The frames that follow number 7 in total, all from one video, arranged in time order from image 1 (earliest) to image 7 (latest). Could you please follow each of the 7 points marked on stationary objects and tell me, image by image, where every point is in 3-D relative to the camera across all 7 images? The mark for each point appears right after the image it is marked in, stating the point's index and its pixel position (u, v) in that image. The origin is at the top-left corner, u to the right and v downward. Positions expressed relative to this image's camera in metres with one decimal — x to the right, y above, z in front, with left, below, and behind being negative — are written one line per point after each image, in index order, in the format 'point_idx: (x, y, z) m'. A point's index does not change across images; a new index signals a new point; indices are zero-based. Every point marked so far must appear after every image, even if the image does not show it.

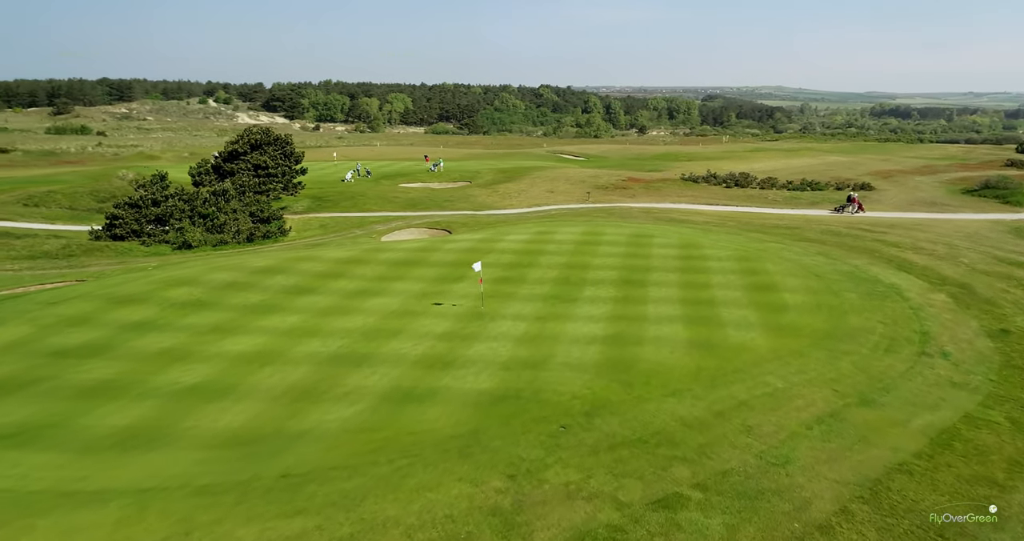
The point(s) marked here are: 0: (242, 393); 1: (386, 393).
0: (-7.4, -3.3, +19.2) m
1: (-3.4, -3.3, +19.0) m
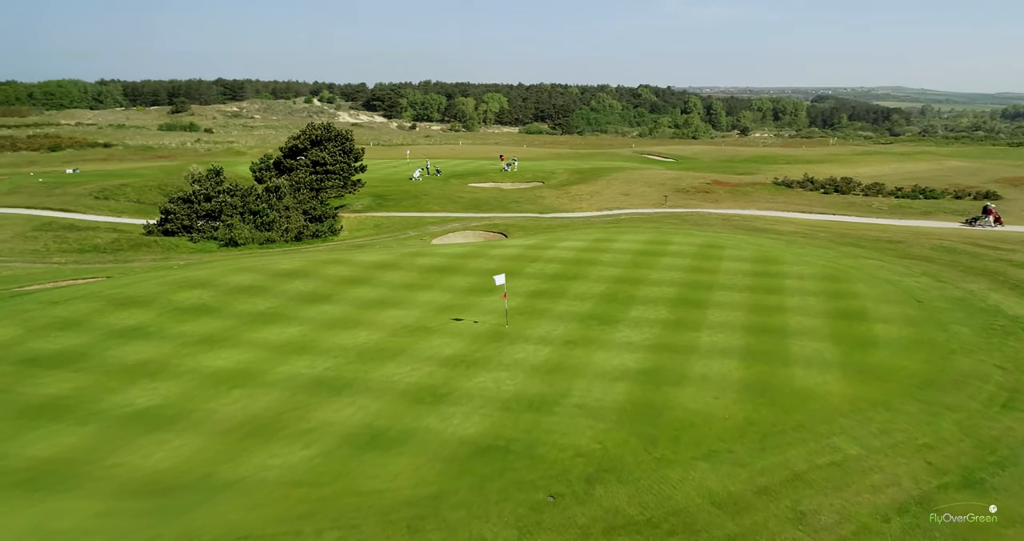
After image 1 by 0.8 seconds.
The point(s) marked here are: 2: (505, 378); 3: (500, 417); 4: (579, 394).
0: (-7.5, -3.5, +16.5) m
1: (-3.6, -3.6, +15.8) m
2: (-0.2, -2.9, +19.2) m
3: (-0.3, -3.4, +16.7) m
4: (+1.7, -3.2, +18.0) m
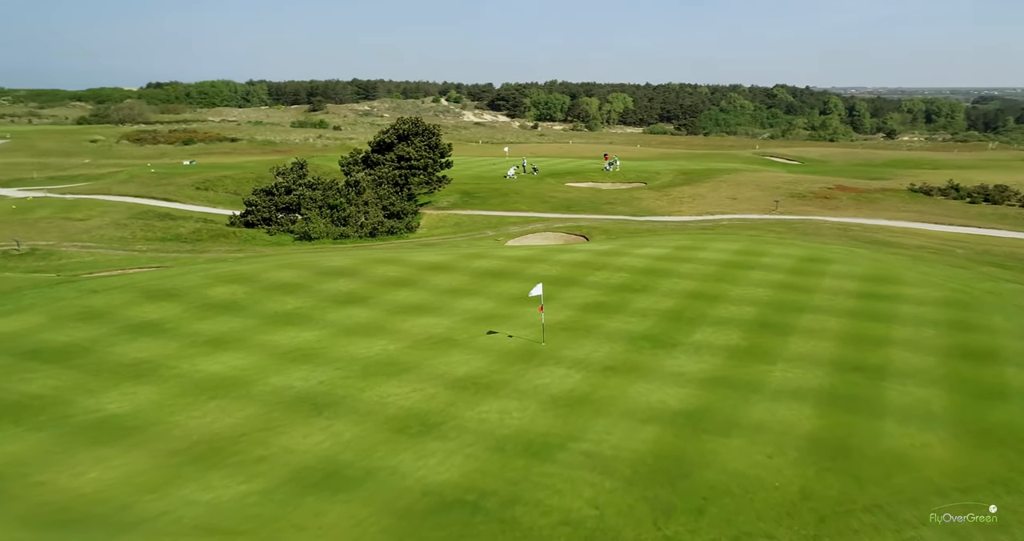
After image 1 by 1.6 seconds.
0: (-7.6, -3.5, +14.8) m
1: (-3.9, -3.7, +13.4) m
2: (0.0, -3.2, +16.2) m
3: (-0.5, -3.7, +13.7) m
4: (+1.7, -3.5, +14.7) m
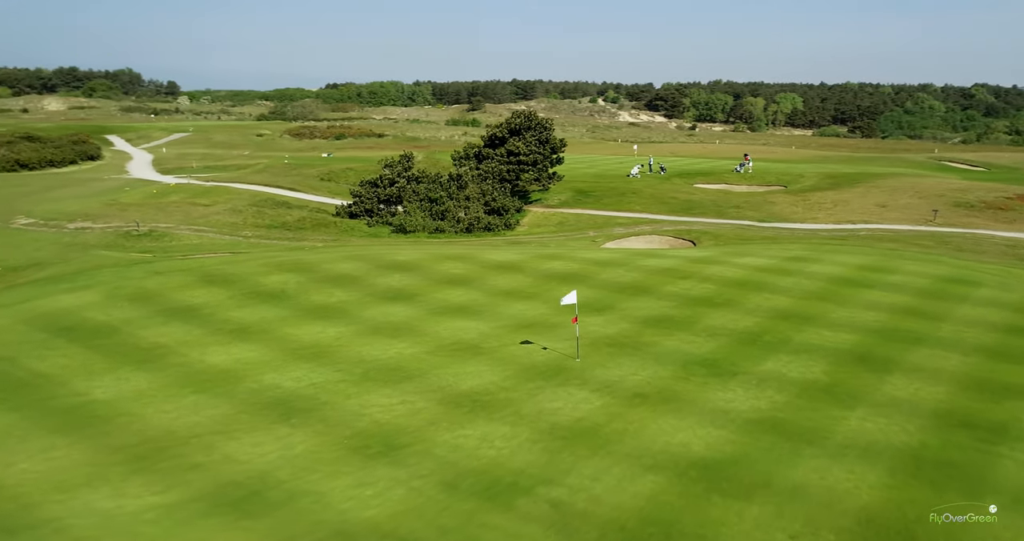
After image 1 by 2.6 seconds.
0: (-8.1, -3.1, +14.1) m
1: (-4.7, -3.6, +11.9) m
2: (-0.3, -3.2, +13.8) m
3: (-1.4, -3.7, +11.5) m
4: (+1.0, -3.6, +12.0) m
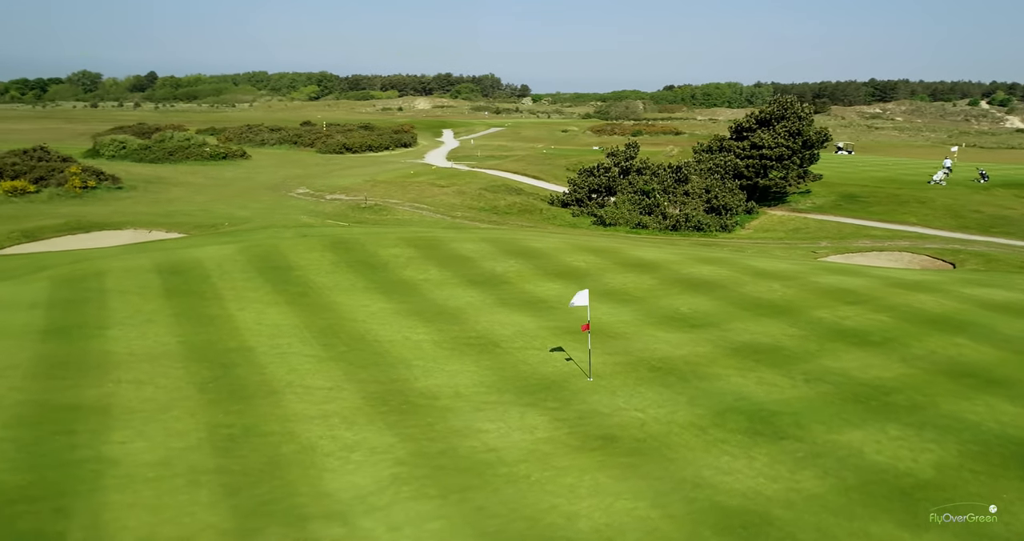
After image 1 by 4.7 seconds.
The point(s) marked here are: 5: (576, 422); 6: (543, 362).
0: (-9.1, -1.8, +14.7) m
1: (-7.1, -2.6, +11.4) m
2: (-2.3, -2.8, +11.1) m
3: (-4.3, -3.0, +9.5) m
4: (-1.9, -3.2, +8.9) m
5: (+1.2, -2.6, +12.4) m
6: (+0.7, -2.0, +15.3) m
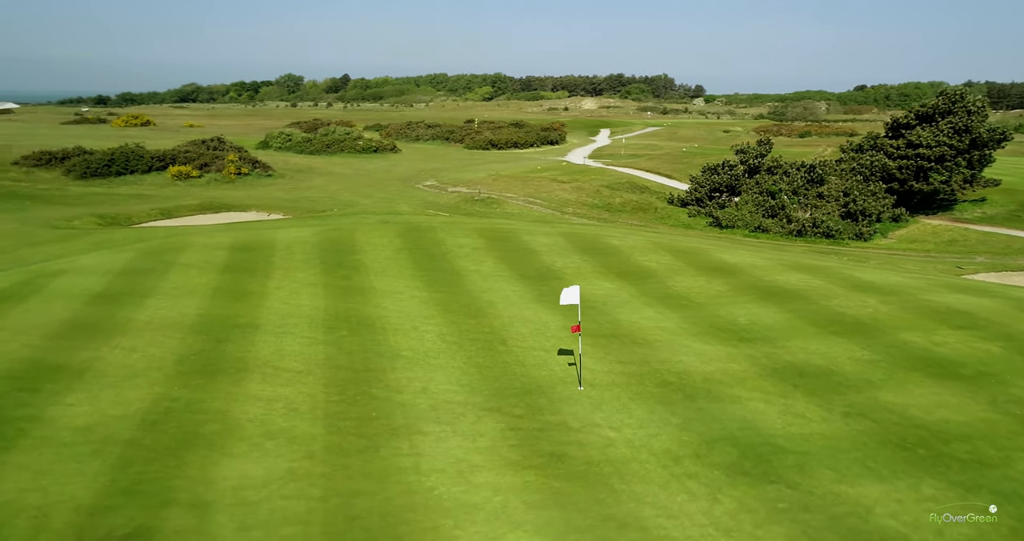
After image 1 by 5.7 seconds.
0: (-9.0, -1.1, +15.4) m
1: (-7.9, -2.0, +11.7) m
2: (-3.3, -2.4, +10.3) m
3: (-5.6, -2.6, +9.3) m
4: (-3.5, -2.9, +8.2) m
5: (+0.4, -2.5, +10.8) m
6: (+0.6, -1.8, +13.7) m
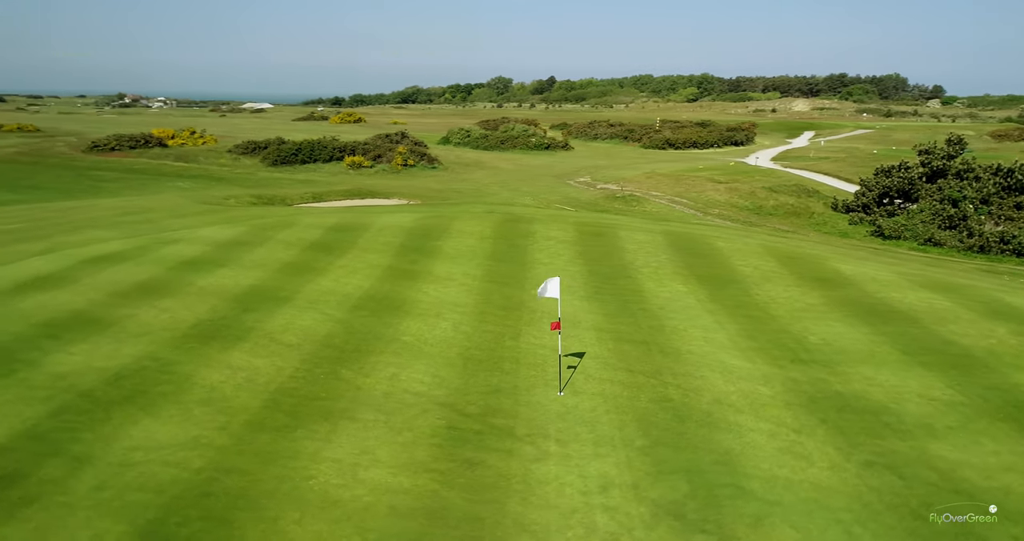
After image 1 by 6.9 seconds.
0: (-8.3, -0.3, +16.7) m
1: (-8.2, -1.2, +12.8) m
2: (-4.2, -1.9, +10.2) m
3: (-6.7, -1.9, +9.8) m
4: (-5.0, -2.4, +8.2) m
5: (-0.6, -2.2, +9.7) m
6: (+0.5, -1.6, +12.4) m
